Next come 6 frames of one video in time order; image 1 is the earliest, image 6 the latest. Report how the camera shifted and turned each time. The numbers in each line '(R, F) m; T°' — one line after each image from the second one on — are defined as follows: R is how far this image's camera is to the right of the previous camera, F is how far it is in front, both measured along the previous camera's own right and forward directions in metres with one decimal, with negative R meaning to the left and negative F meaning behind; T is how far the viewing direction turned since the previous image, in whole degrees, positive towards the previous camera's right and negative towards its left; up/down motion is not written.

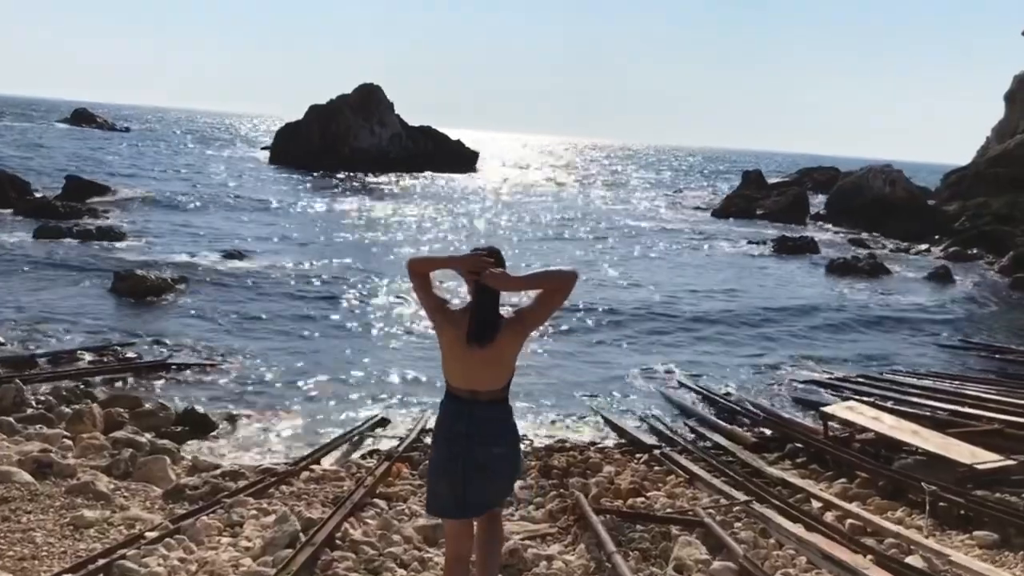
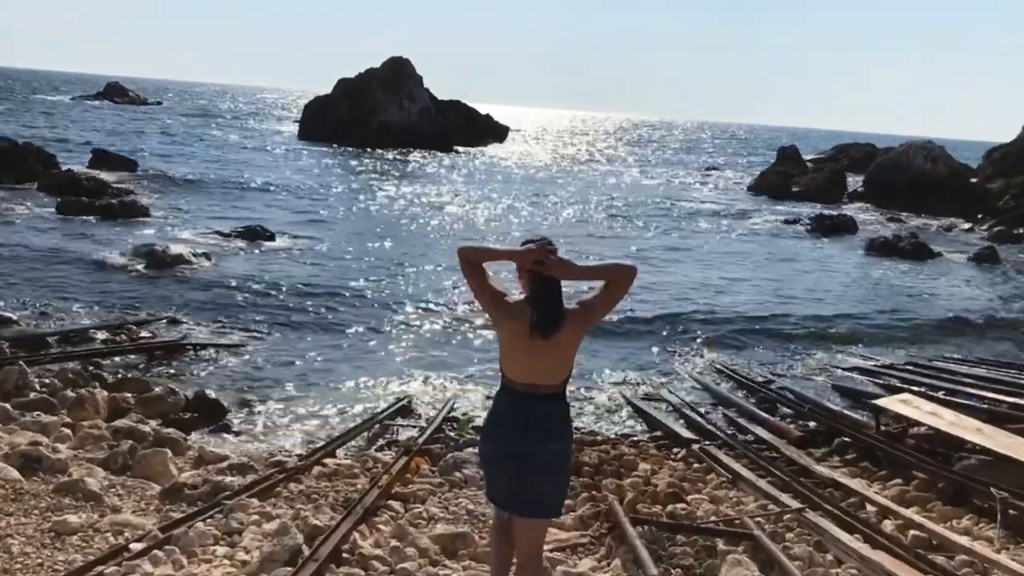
(0.0, +0.7) m; -2°
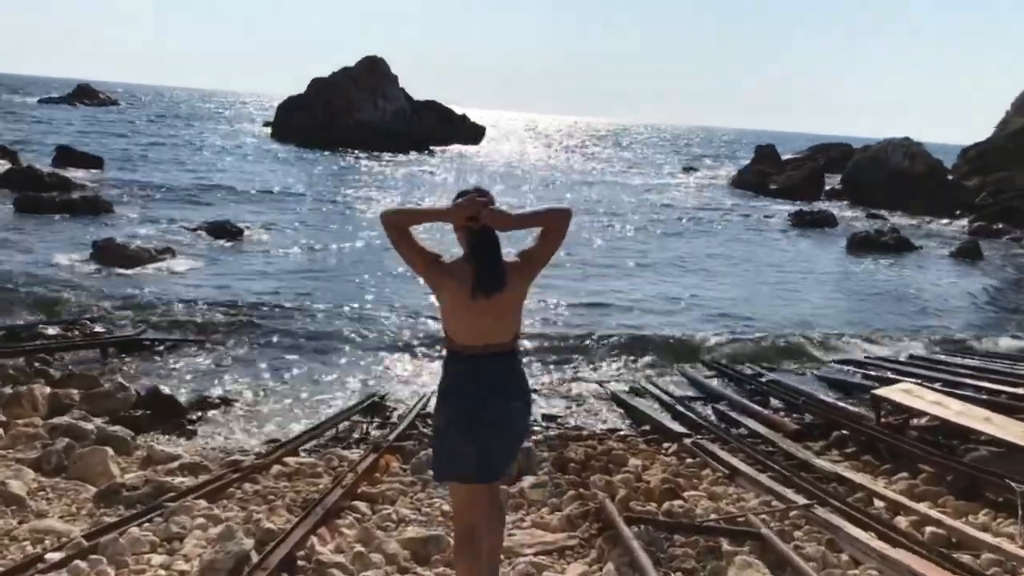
(0.0, +0.7) m; +1°
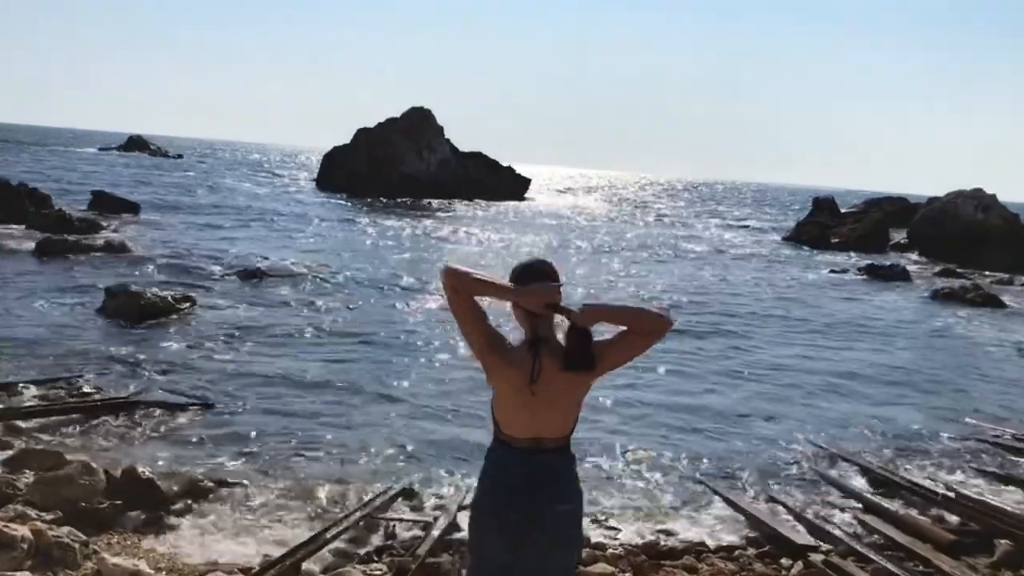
(-0.2, +2.0) m; -3°
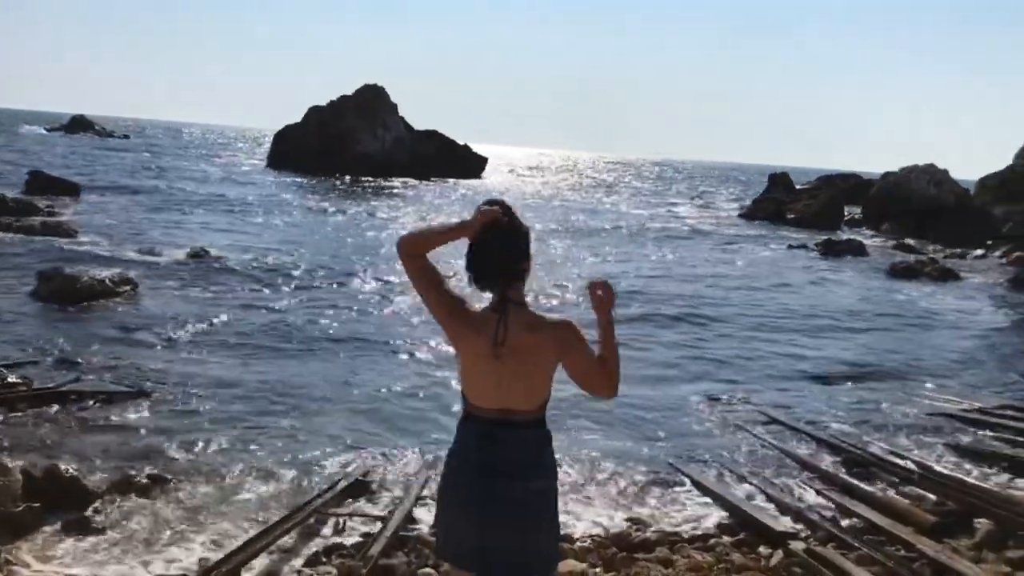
(0.0, +0.5) m; +3°
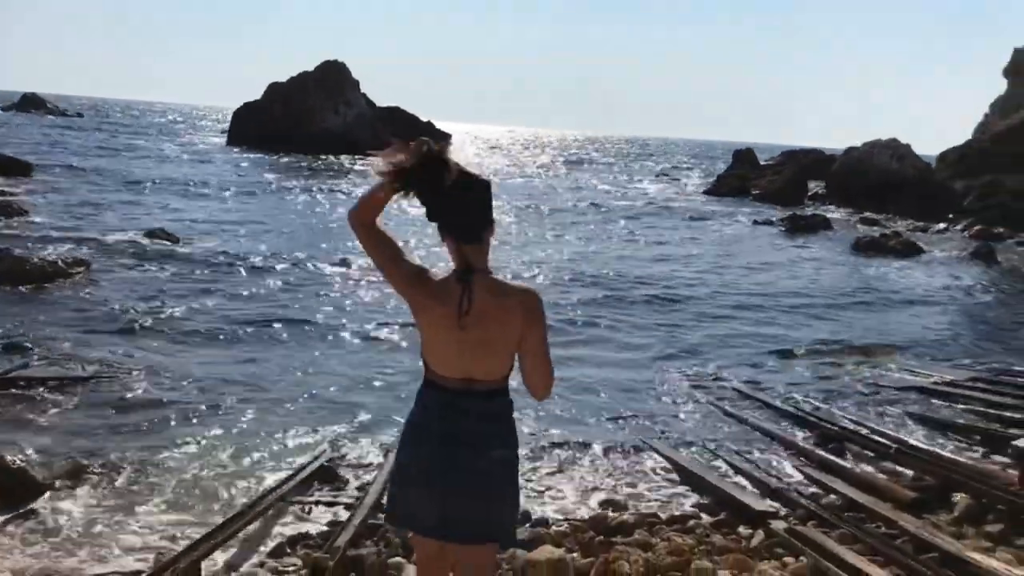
(0.0, +0.3) m; +2°
